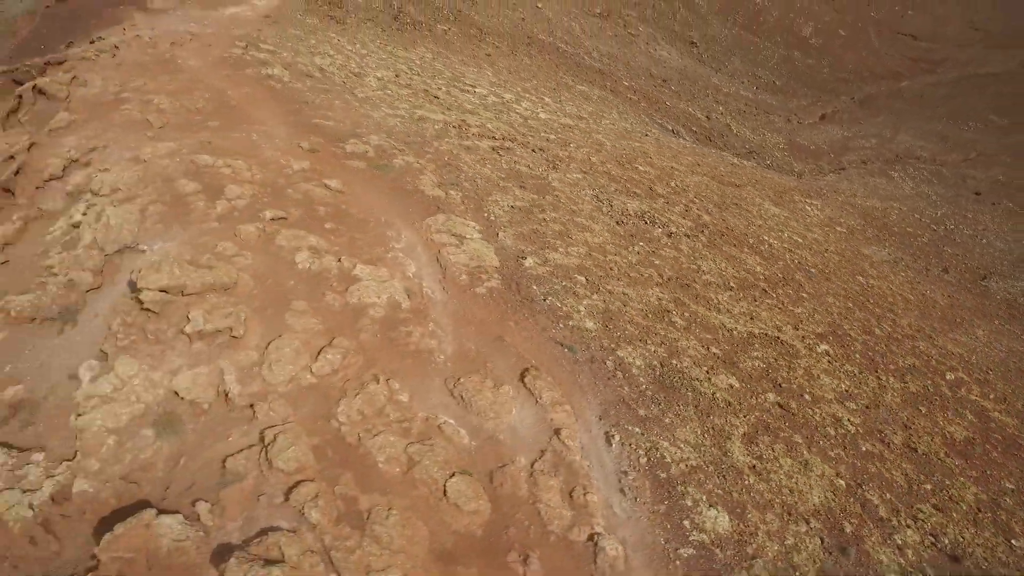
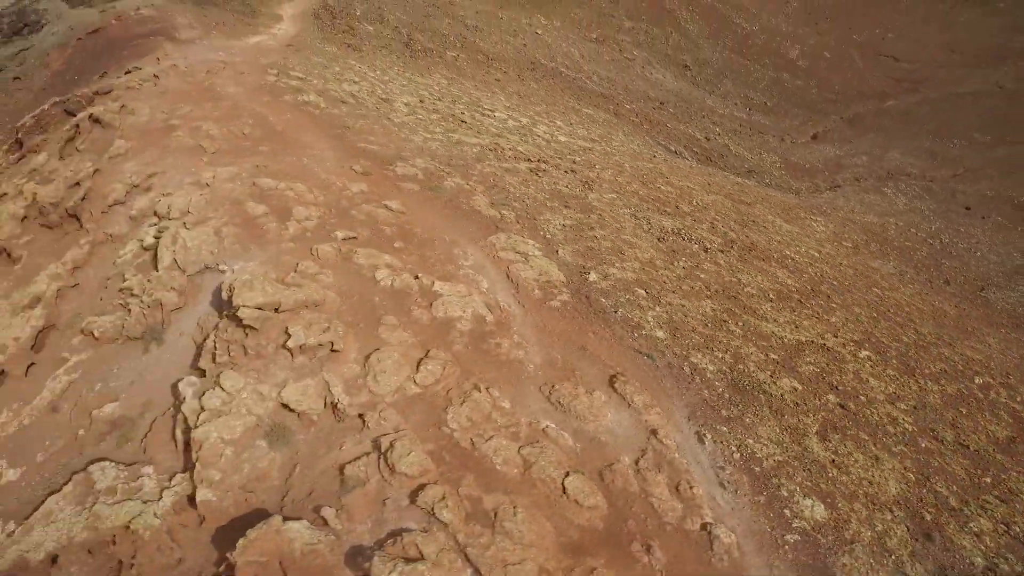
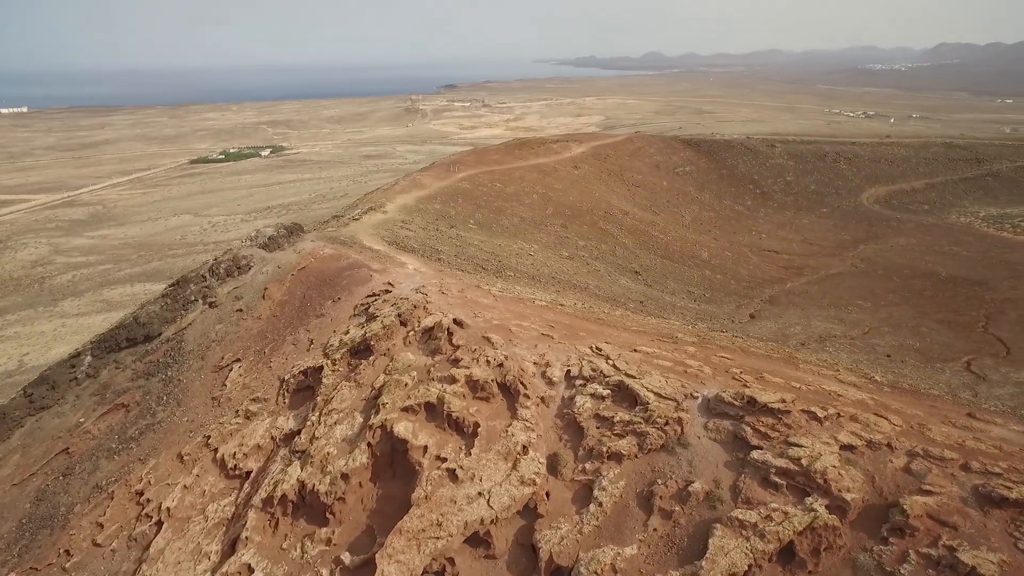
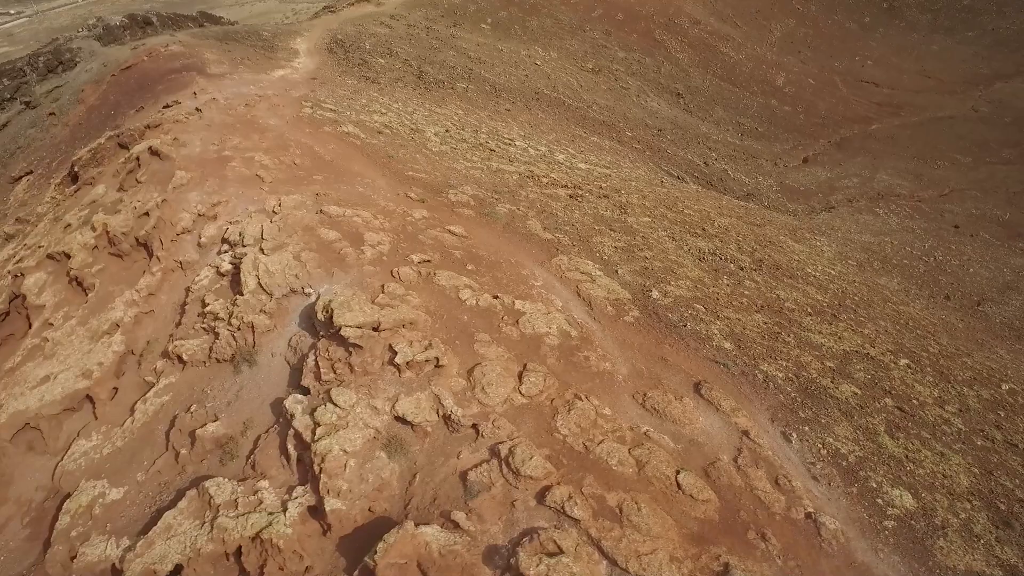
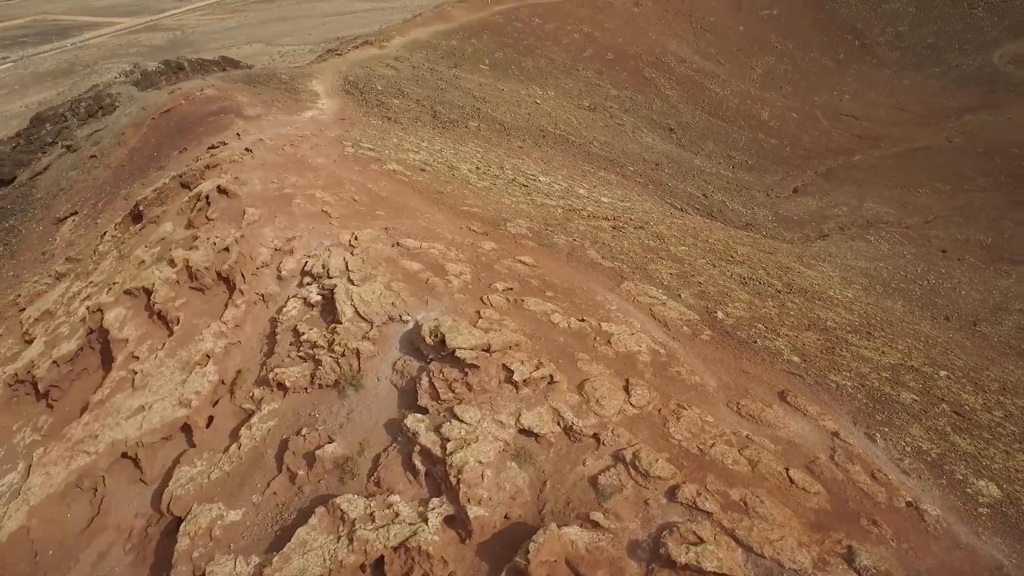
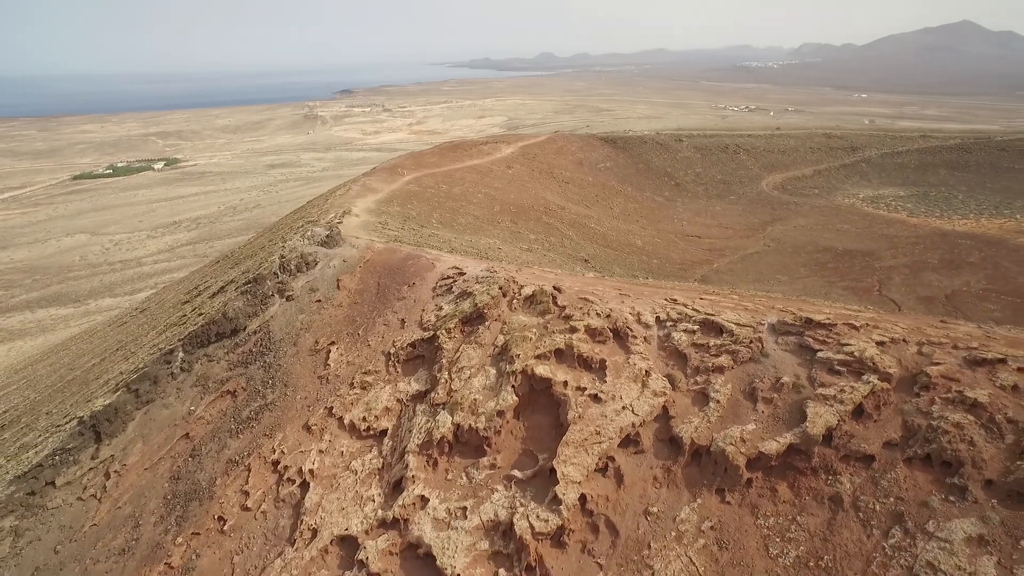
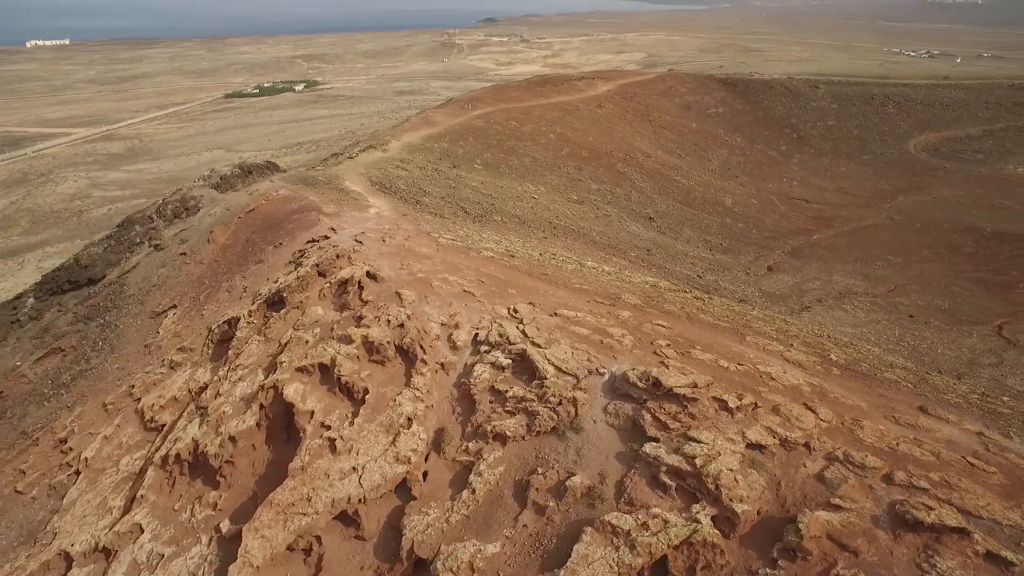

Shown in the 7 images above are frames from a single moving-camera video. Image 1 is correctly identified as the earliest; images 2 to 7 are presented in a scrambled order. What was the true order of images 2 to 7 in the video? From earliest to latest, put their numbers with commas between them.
2, 4, 5, 7, 3, 6
